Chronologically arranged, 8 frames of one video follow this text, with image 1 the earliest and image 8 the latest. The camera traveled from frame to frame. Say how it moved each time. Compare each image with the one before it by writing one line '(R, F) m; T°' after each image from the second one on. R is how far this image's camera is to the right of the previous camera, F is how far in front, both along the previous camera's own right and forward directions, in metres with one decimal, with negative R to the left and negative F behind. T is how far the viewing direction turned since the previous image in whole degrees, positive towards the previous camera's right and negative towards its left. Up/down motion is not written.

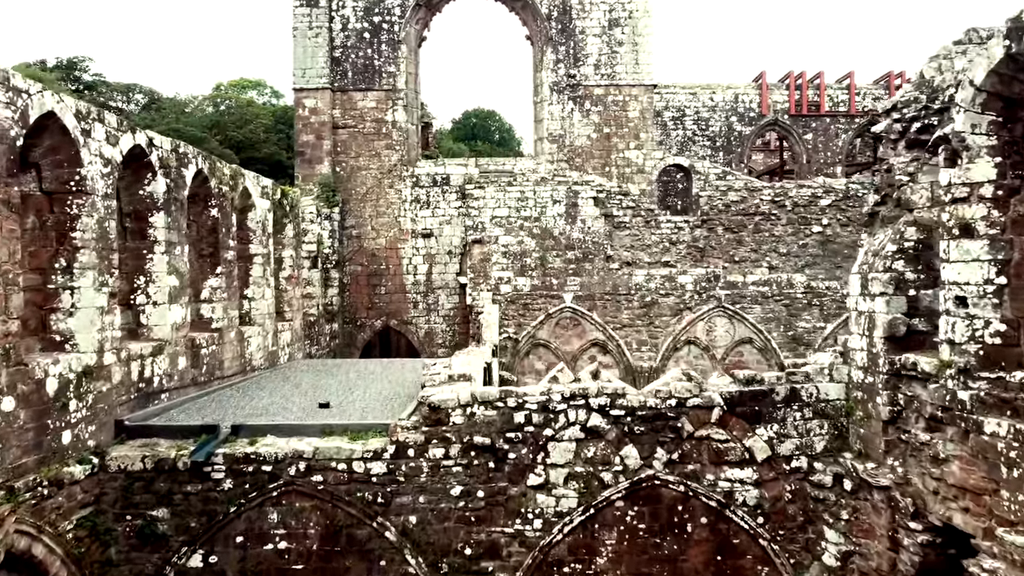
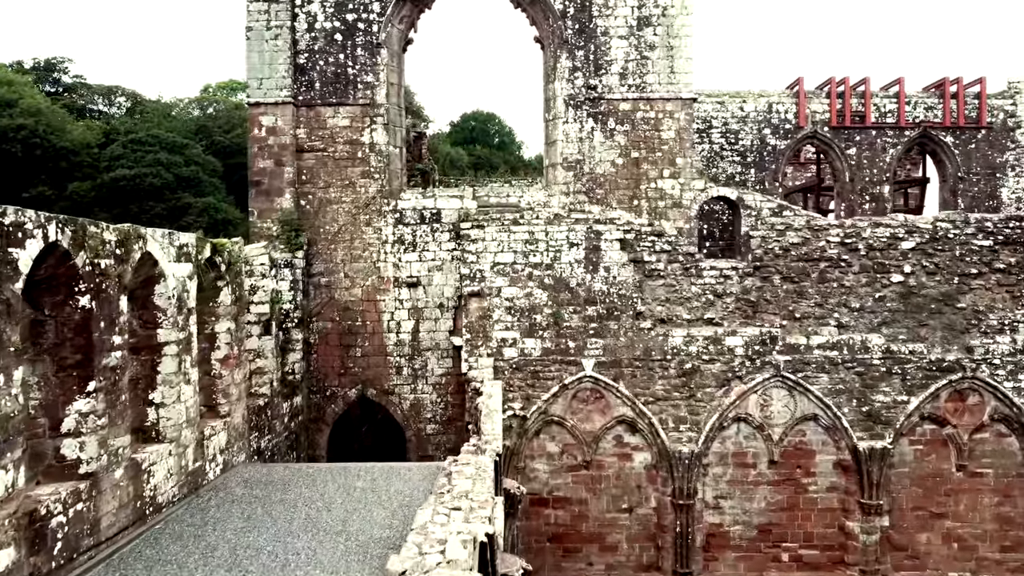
(-0.1, +2.1) m; 0°
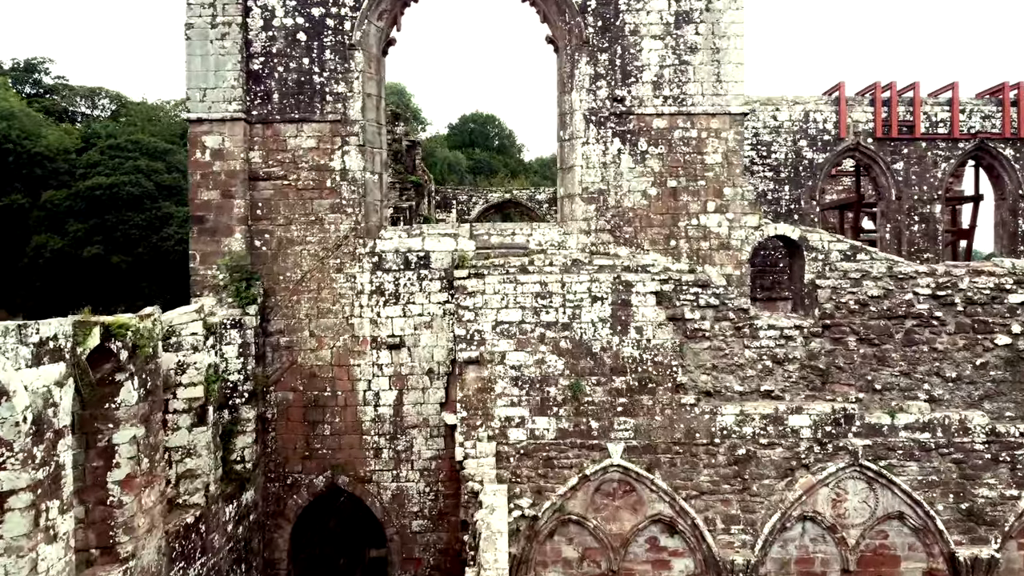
(-0.1, +1.8) m; 0°
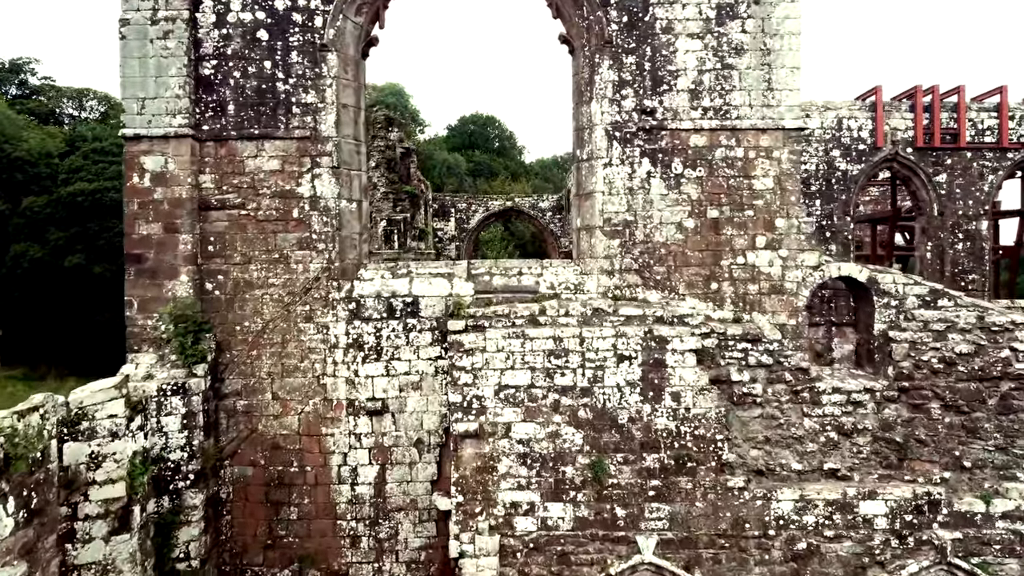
(-0.1, +1.3) m; 0°
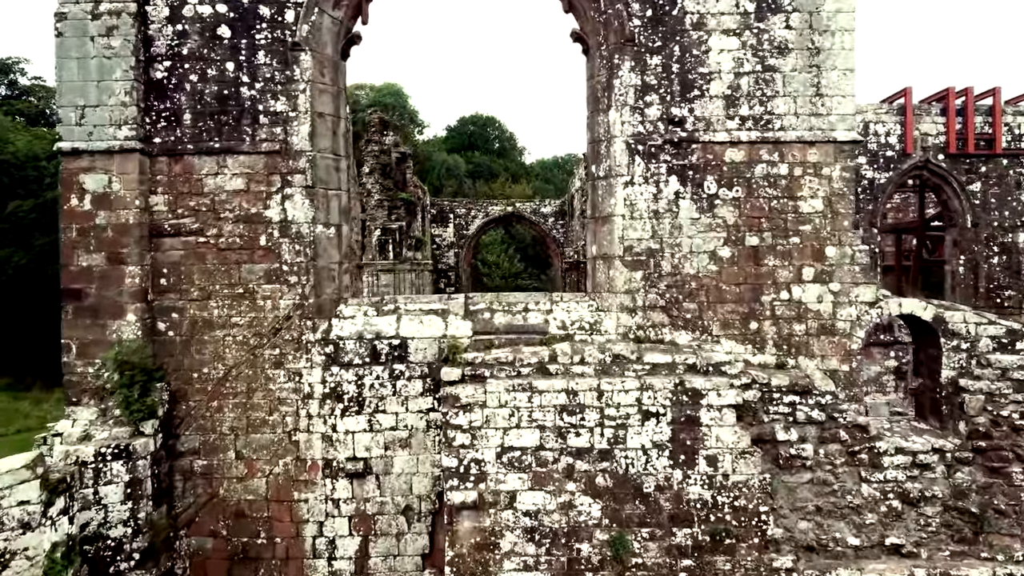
(0.0, +0.9) m; 0°
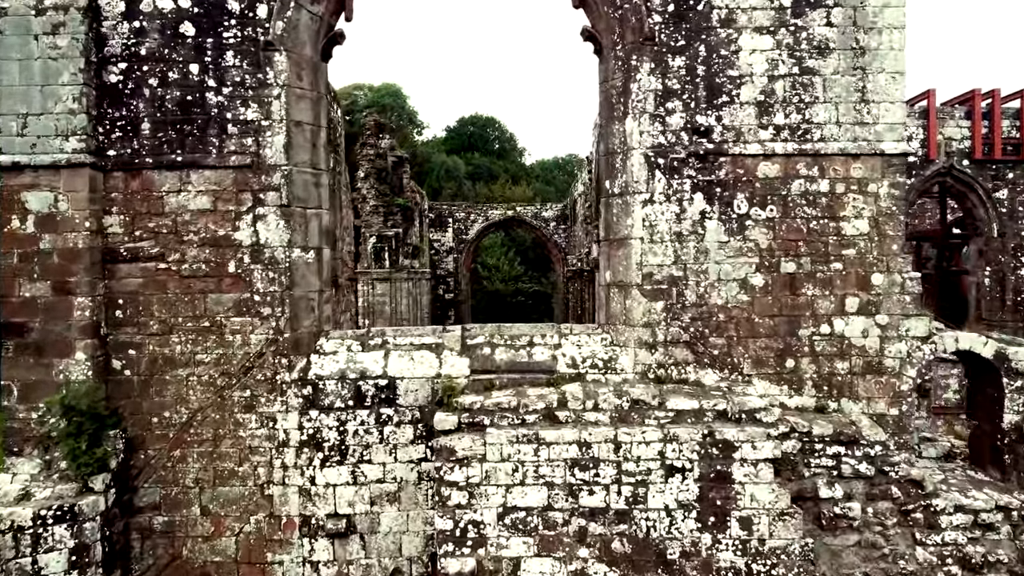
(0.0, +0.6) m; 0°
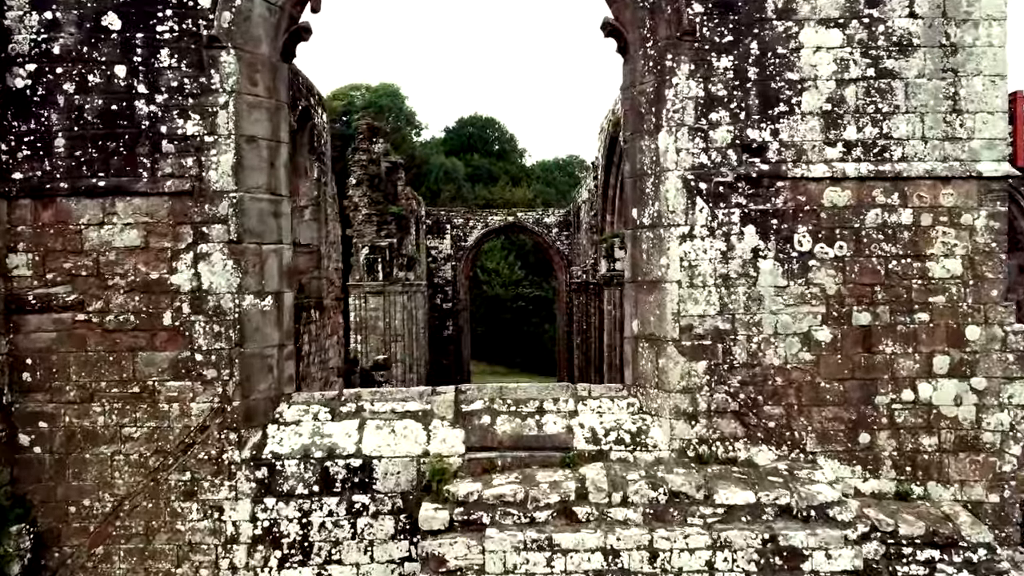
(0.0, +0.9) m; 0°
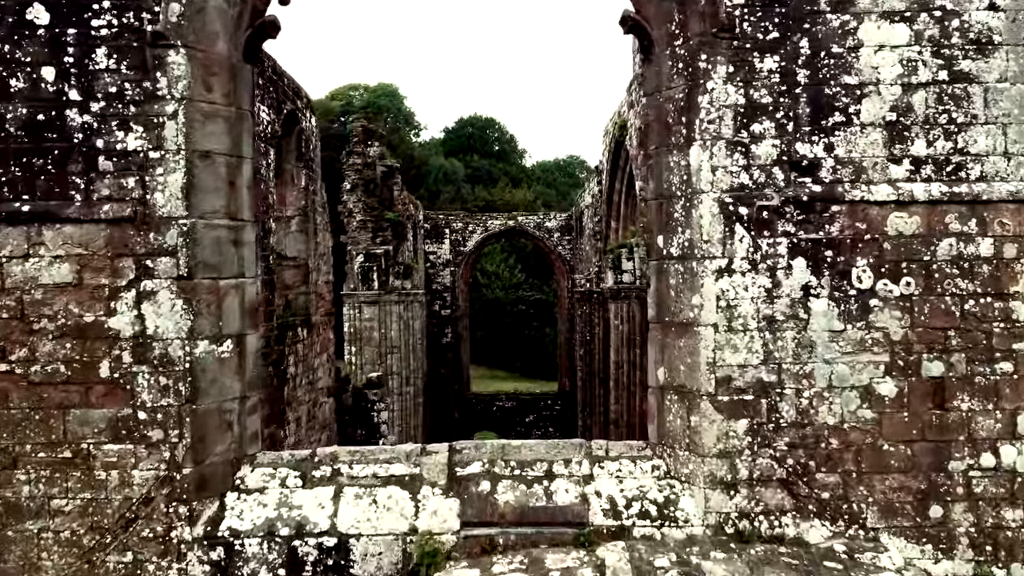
(0.0, +0.6) m; 0°
